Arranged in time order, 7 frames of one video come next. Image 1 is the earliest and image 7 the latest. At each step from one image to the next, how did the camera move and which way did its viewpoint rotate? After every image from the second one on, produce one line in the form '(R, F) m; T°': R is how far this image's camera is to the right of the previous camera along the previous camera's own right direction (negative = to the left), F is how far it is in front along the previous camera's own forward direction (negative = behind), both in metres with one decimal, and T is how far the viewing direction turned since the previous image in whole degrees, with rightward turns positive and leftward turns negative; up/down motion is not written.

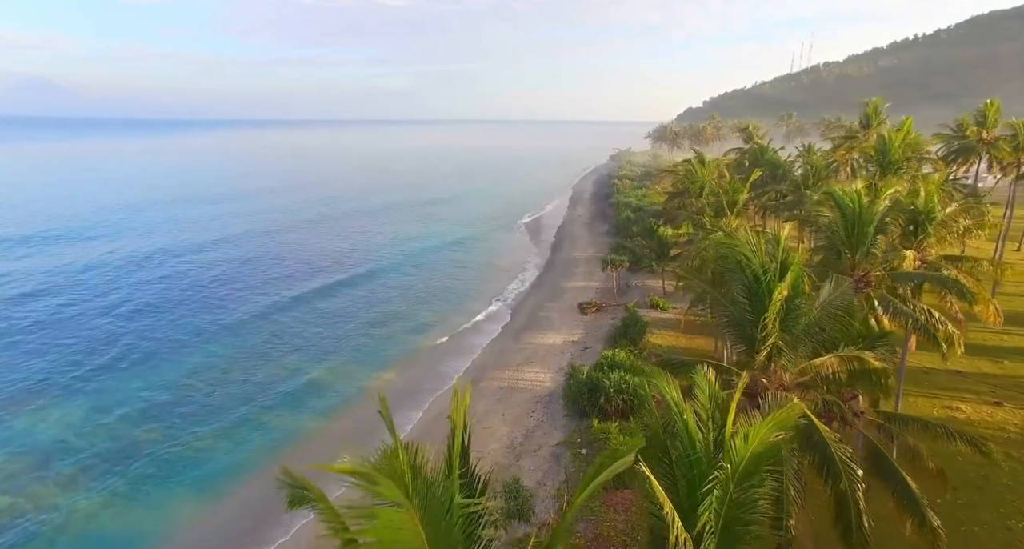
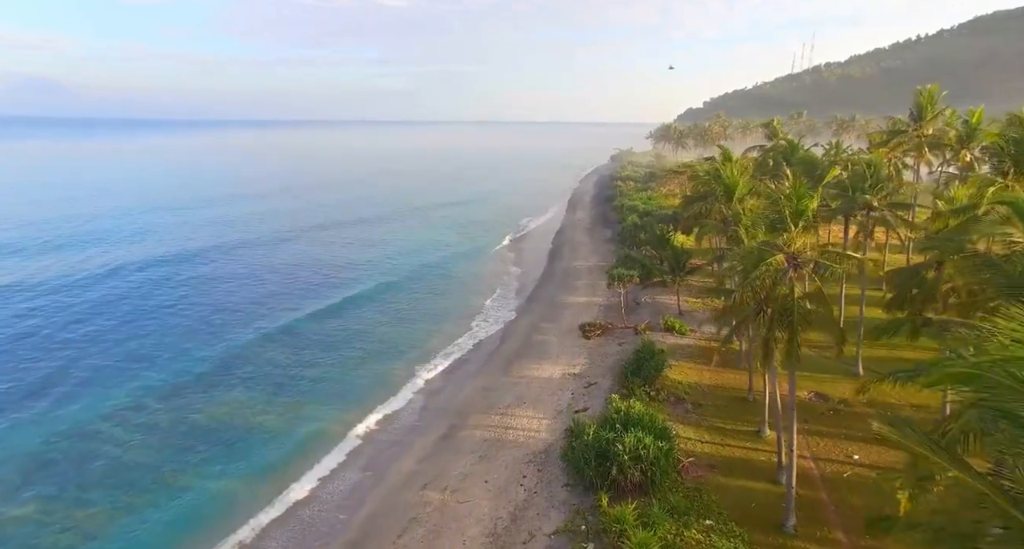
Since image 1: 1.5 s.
(+0.5, +5.9) m; 0°
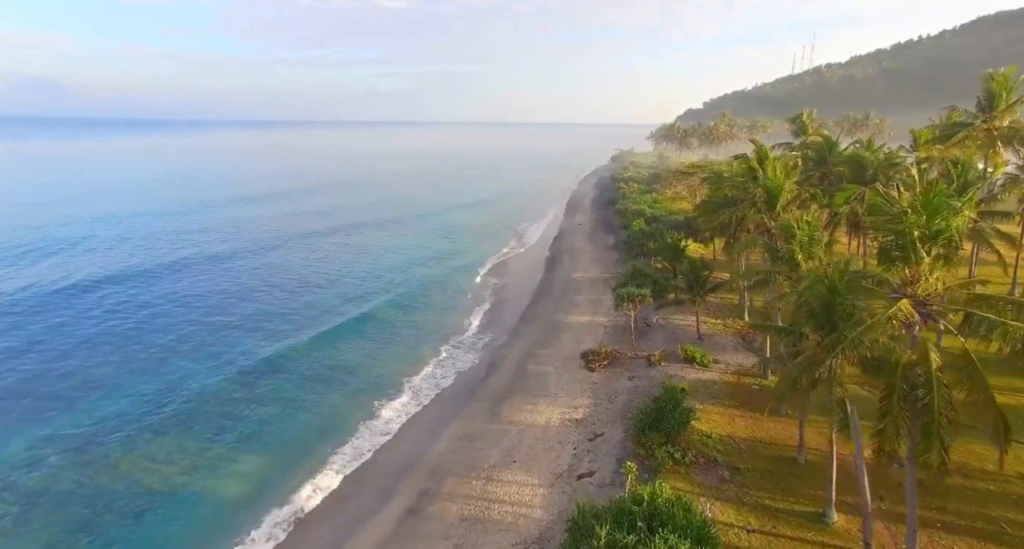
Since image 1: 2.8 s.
(+0.5, +5.5) m; 0°
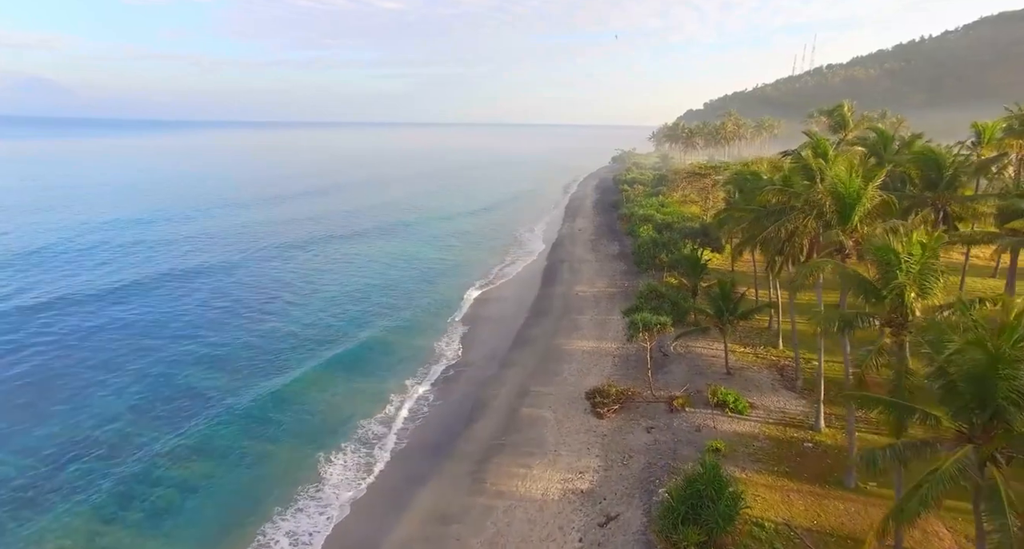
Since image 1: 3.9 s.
(+0.4, +5.5) m; 0°
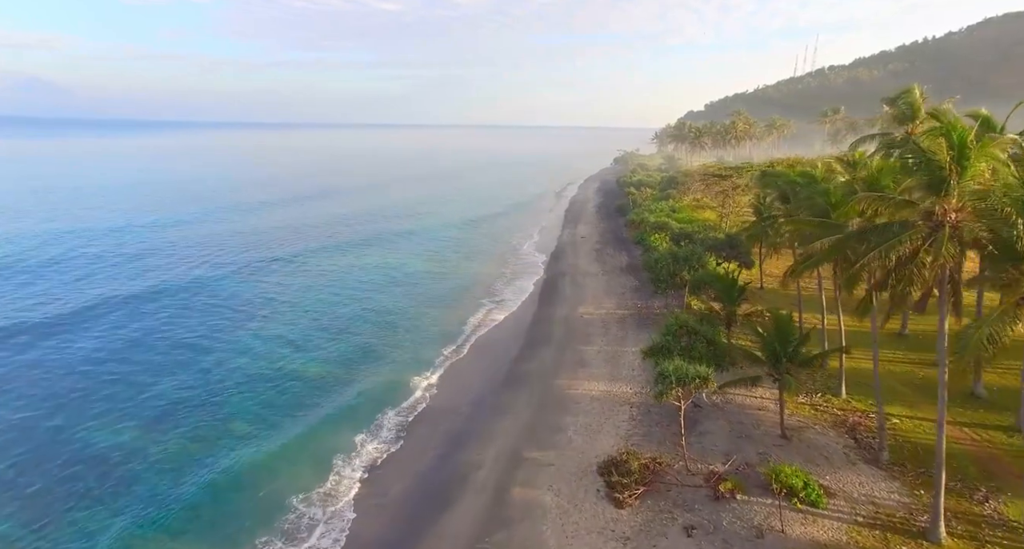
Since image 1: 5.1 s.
(+0.4, +6.3) m; 0°
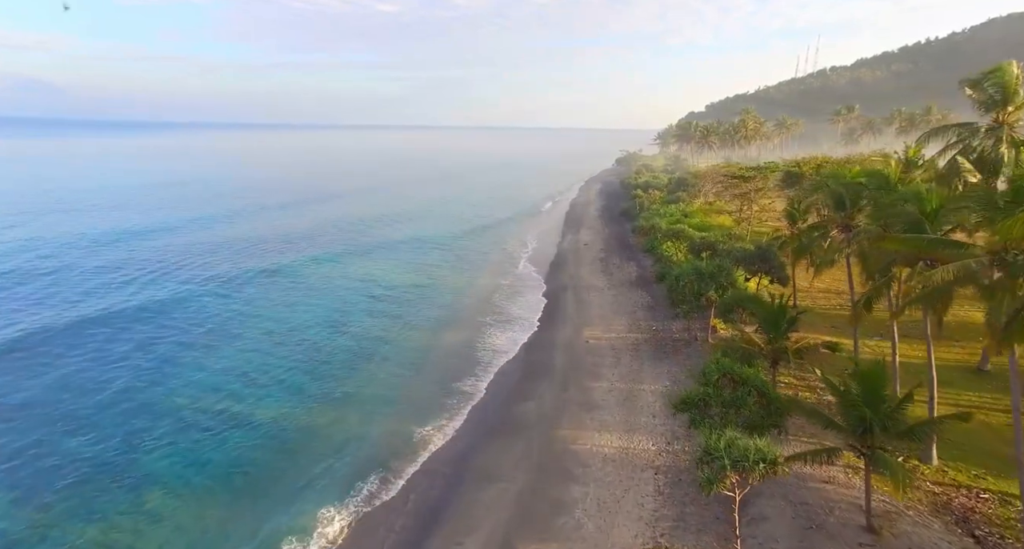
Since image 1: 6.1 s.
(+0.3, +5.4) m; 0°
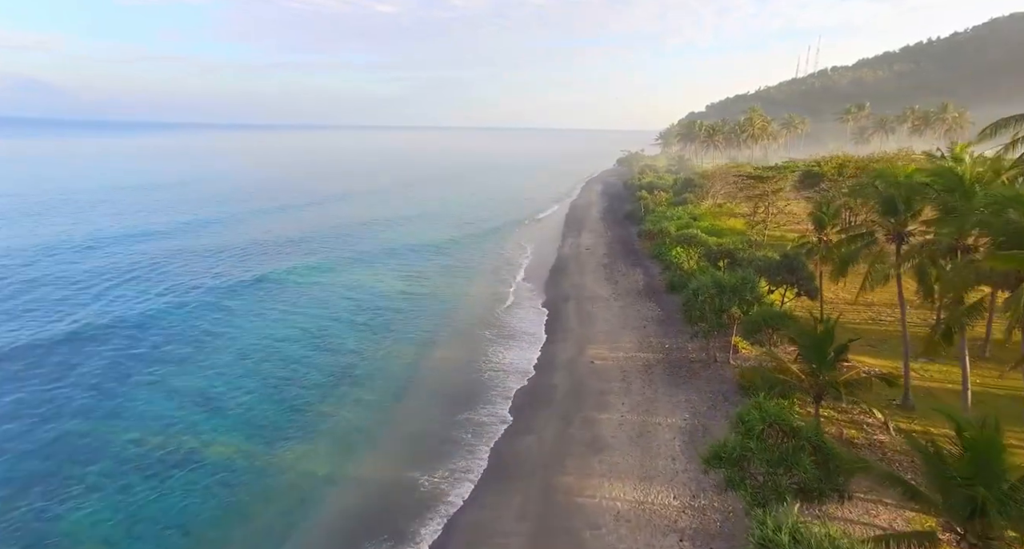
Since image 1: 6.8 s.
(+0.2, +3.4) m; 0°
